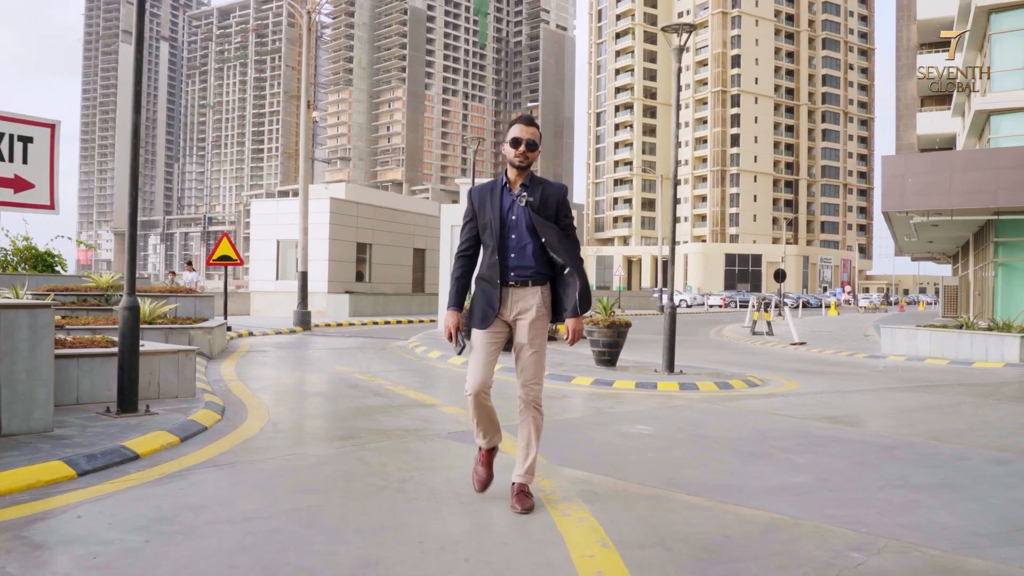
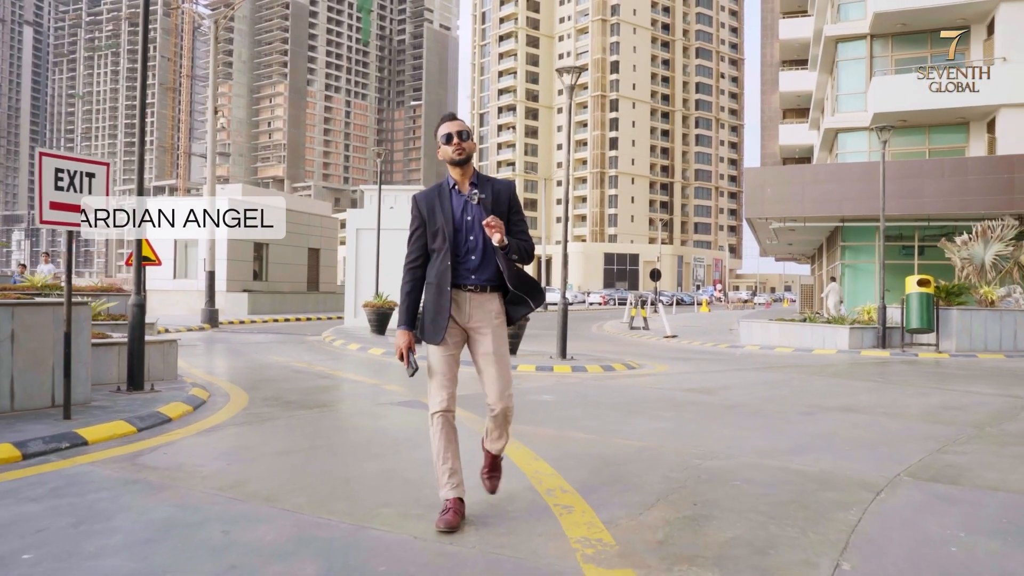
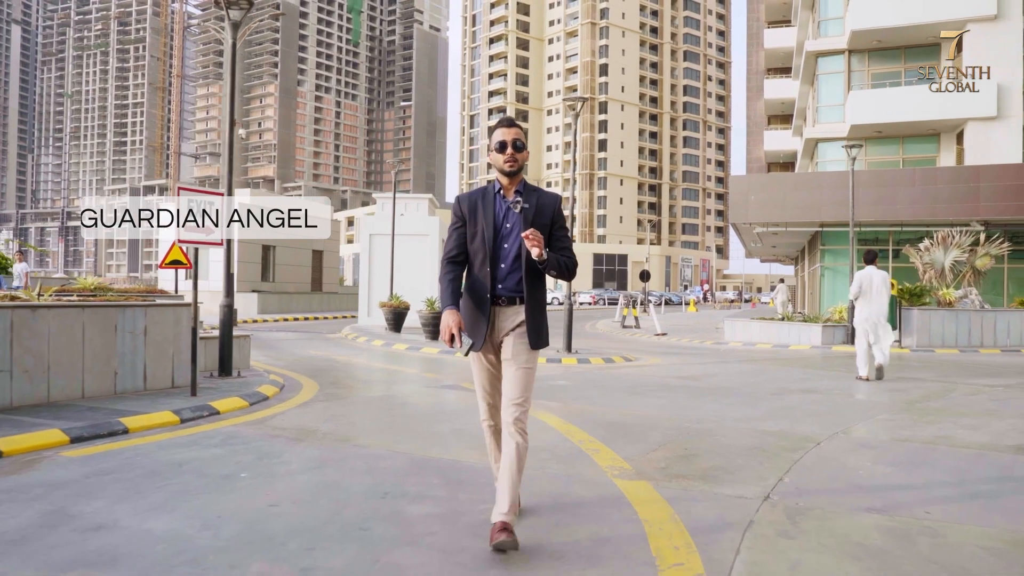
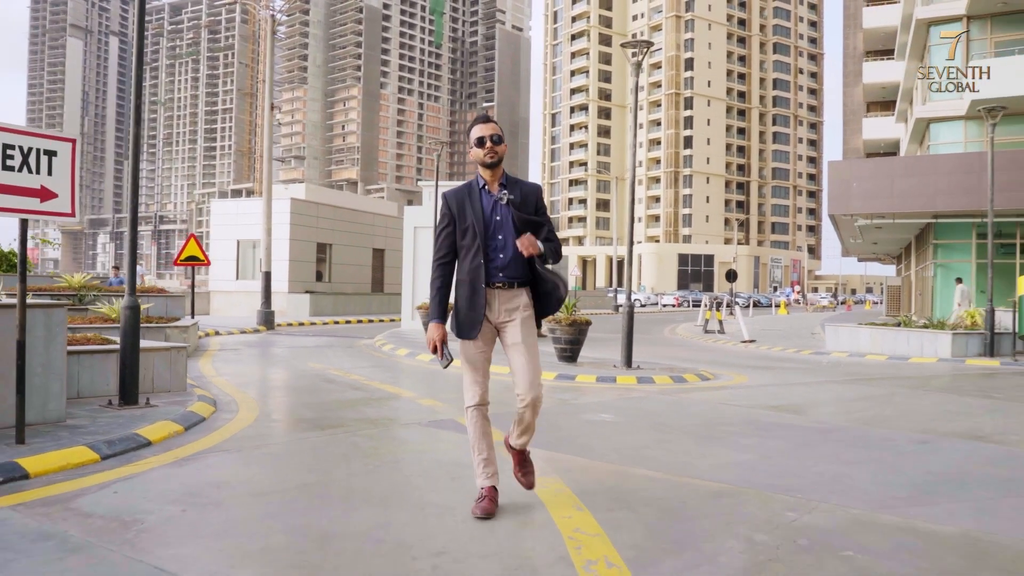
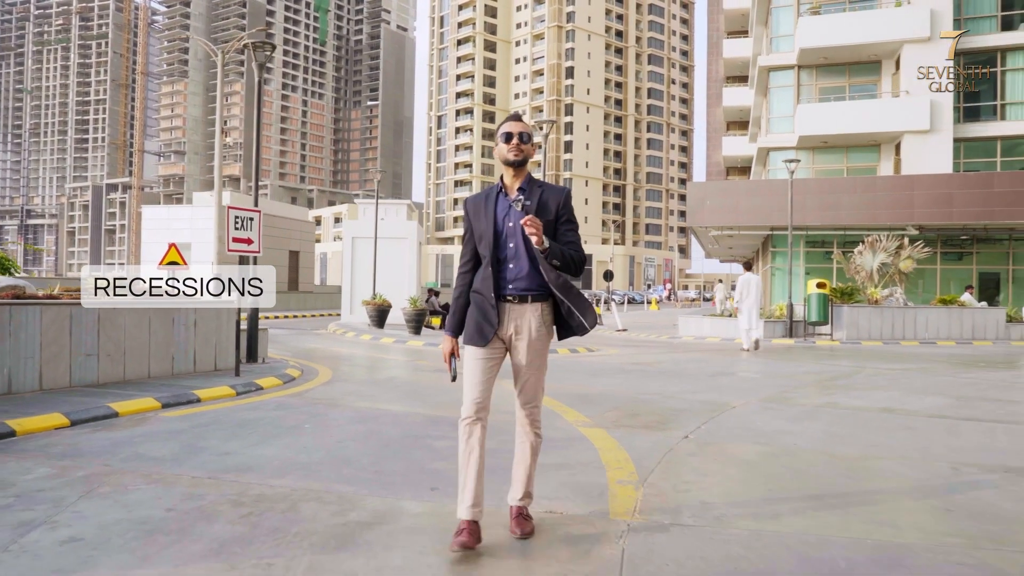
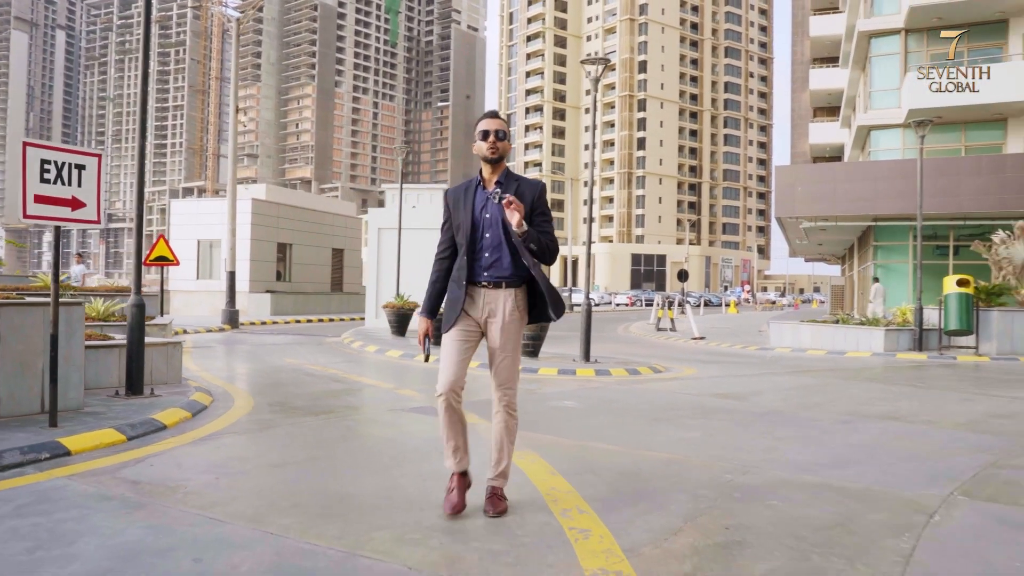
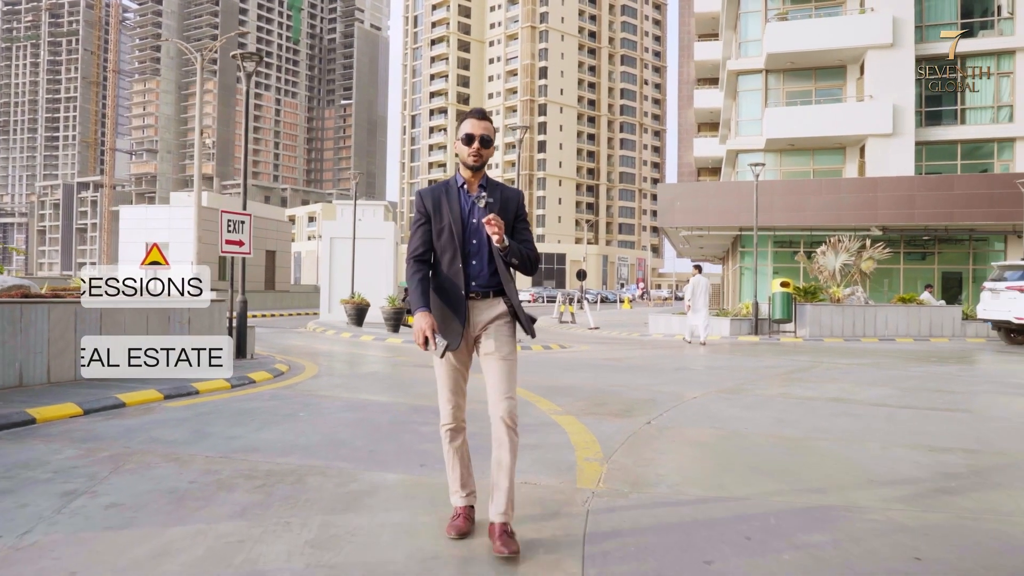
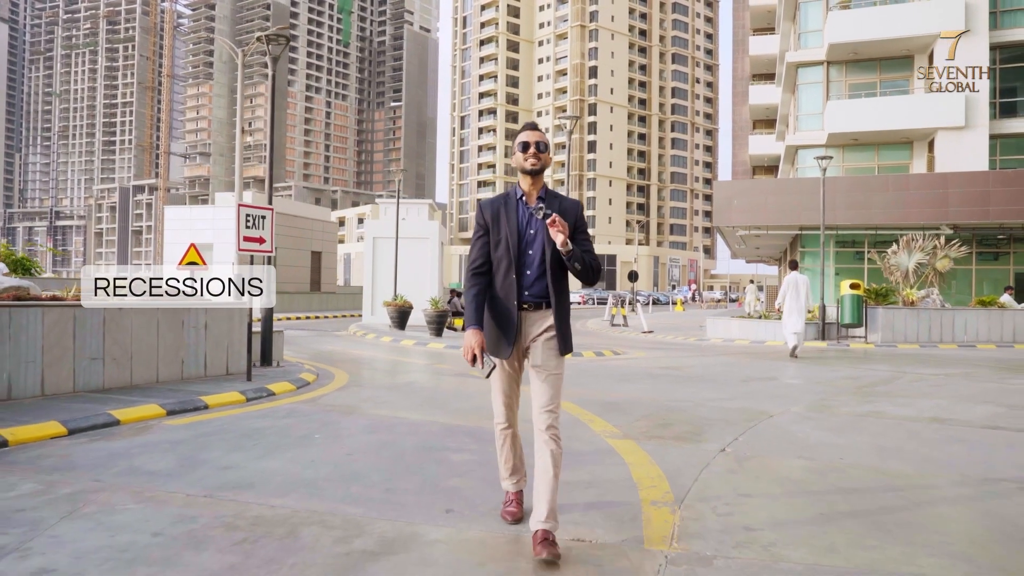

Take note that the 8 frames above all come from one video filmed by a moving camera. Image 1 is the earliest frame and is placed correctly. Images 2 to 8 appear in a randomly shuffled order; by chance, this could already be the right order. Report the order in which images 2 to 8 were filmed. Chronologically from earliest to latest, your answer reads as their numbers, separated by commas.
4, 6, 2, 3, 8, 5, 7
